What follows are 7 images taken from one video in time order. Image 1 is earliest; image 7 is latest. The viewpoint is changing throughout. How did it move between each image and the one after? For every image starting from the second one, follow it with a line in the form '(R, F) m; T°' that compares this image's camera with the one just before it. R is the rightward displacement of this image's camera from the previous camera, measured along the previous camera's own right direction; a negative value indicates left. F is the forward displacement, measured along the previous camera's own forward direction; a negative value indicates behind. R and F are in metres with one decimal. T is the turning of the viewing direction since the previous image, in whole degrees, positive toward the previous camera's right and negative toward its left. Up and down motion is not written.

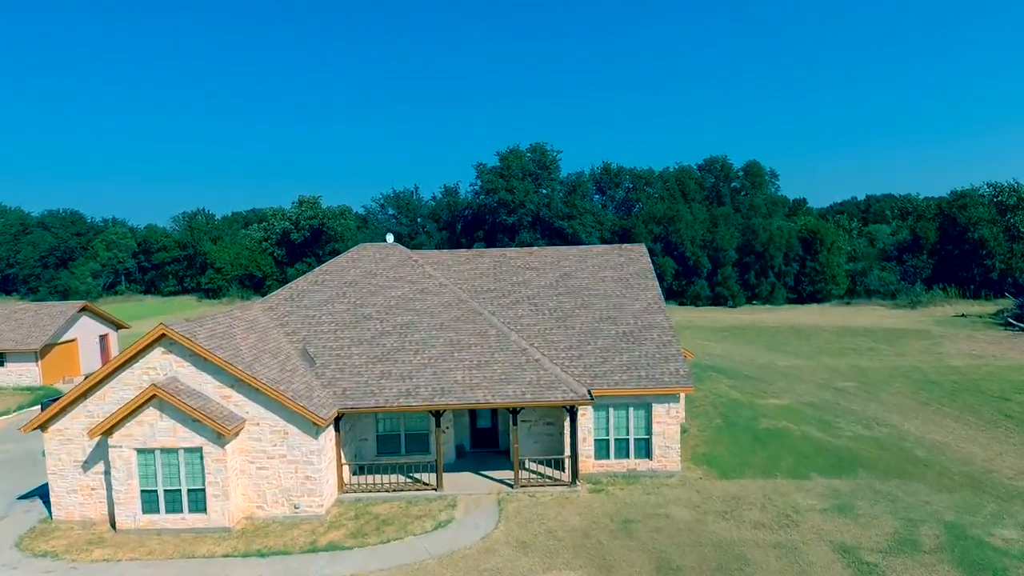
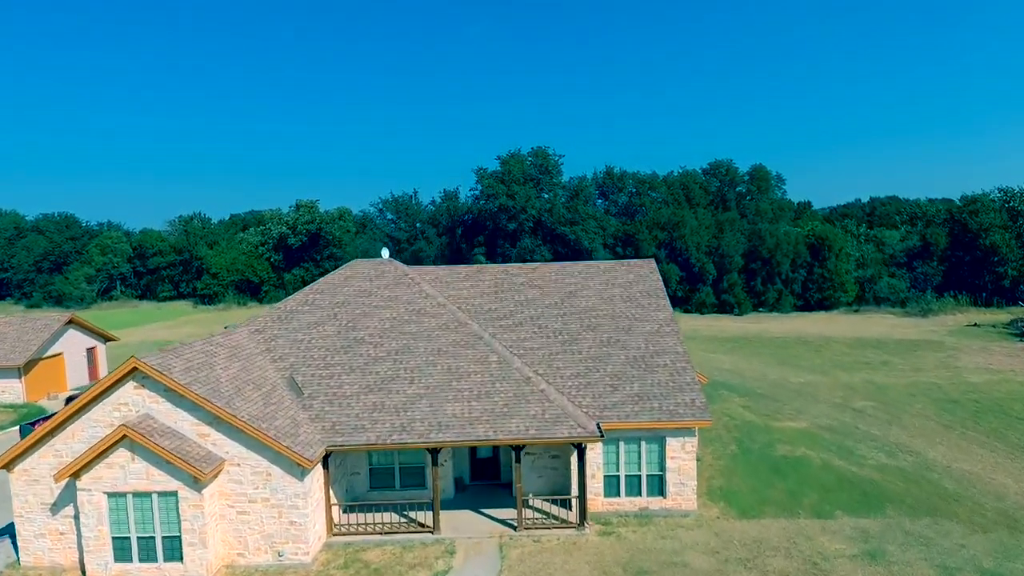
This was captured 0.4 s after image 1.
(0.0, +1.0) m; 0°
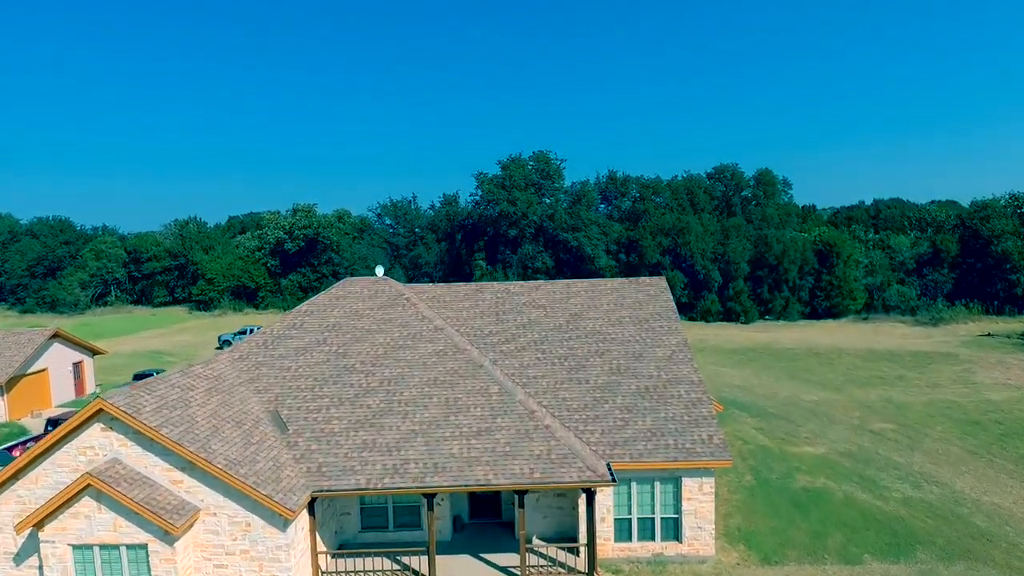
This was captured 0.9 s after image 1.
(0.0, +1.0) m; 0°
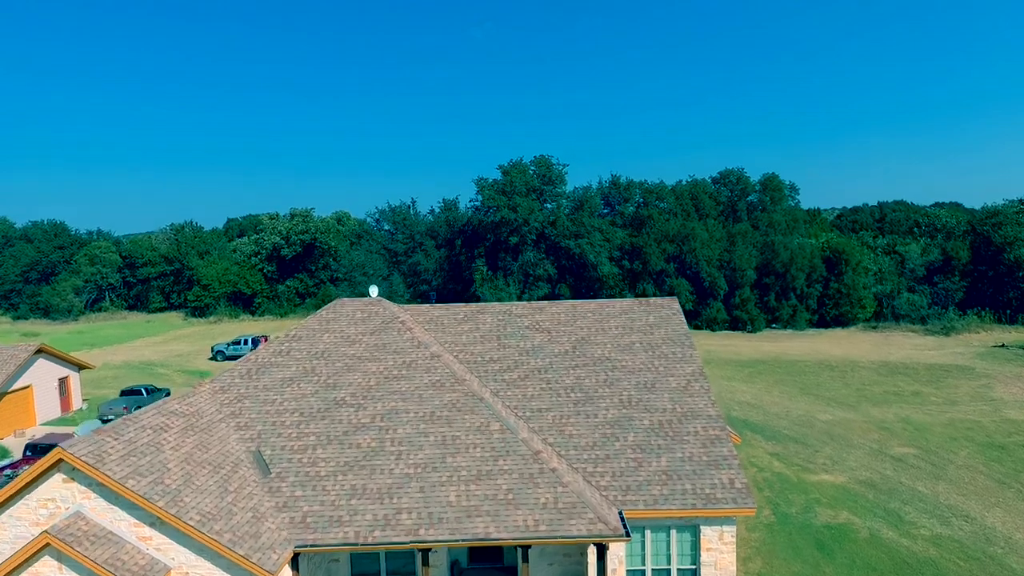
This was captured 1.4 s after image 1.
(0.0, +1.0) m; 0°
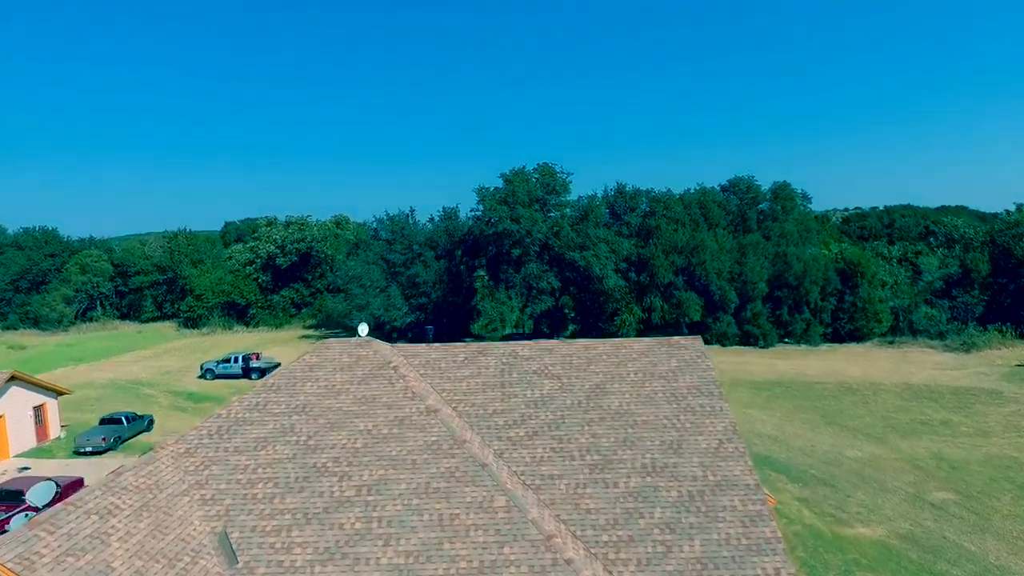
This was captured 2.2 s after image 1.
(-0.1, +1.6) m; 0°
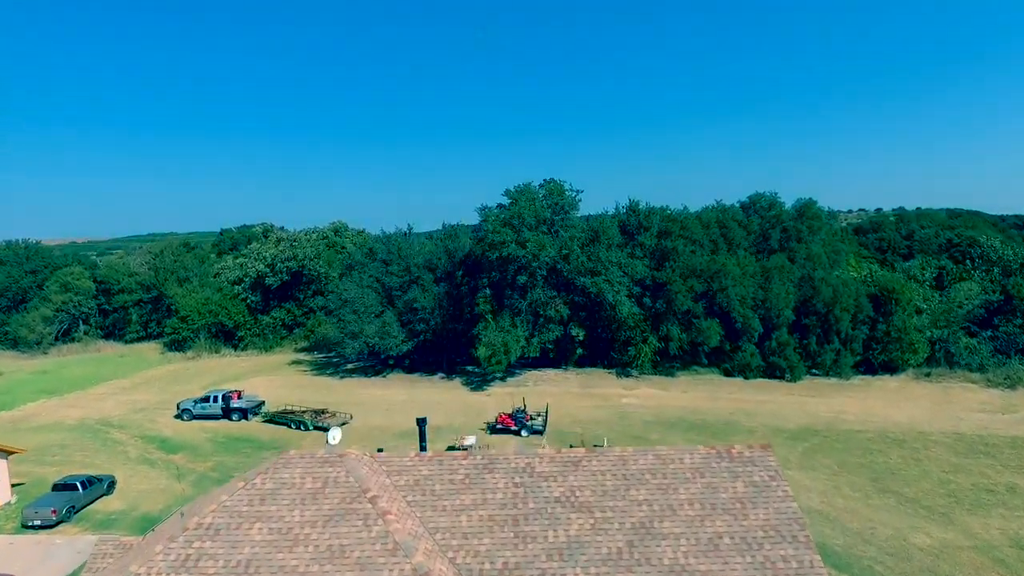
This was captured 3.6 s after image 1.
(-0.2, +3.1) m; 0°
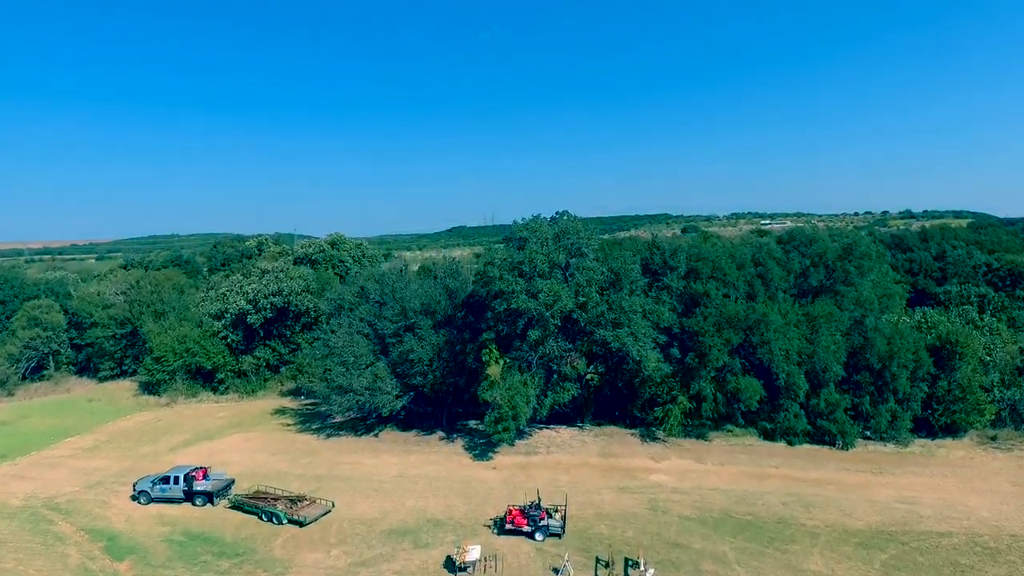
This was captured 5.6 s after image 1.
(-0.3, +4.7) m; 0°
